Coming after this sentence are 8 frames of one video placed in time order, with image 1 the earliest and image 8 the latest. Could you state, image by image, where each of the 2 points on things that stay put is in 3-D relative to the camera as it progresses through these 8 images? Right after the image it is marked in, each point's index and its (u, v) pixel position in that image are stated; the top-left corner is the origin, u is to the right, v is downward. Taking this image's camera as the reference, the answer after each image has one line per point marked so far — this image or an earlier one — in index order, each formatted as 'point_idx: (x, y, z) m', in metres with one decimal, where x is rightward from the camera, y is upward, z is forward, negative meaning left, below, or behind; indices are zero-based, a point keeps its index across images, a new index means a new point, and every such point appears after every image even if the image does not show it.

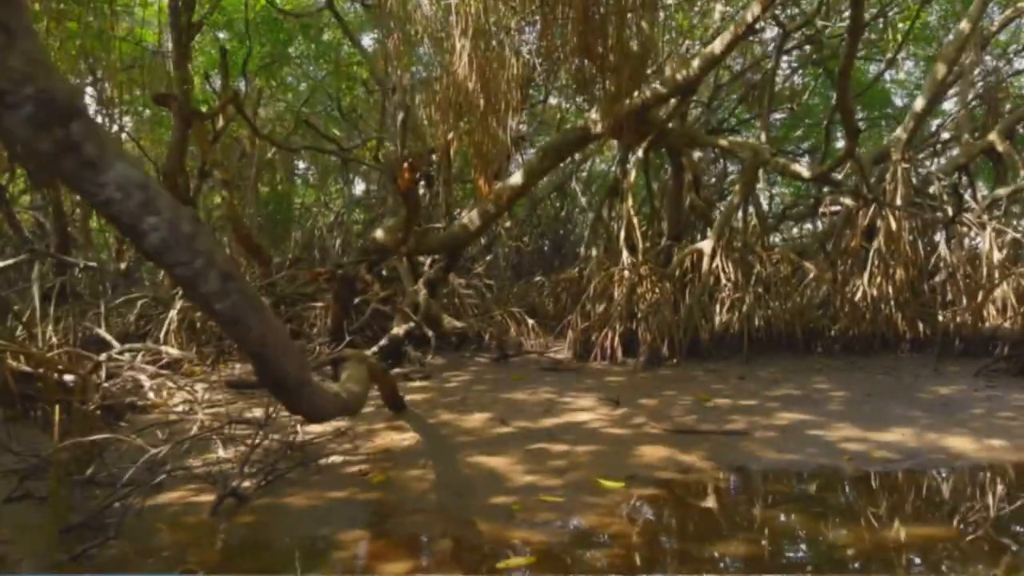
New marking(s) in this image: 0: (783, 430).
0: (+1.1, -0.6, +3.6) m
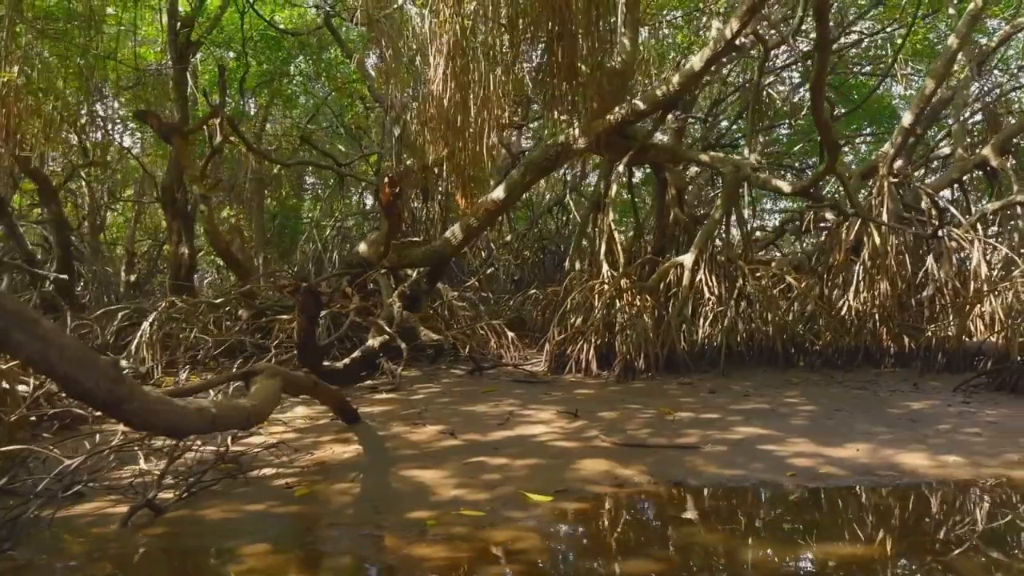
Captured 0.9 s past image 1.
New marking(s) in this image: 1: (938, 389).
0: (+0.8, -0.6, +3.5) m
1: (+2.4, -0.6, +5.2) m
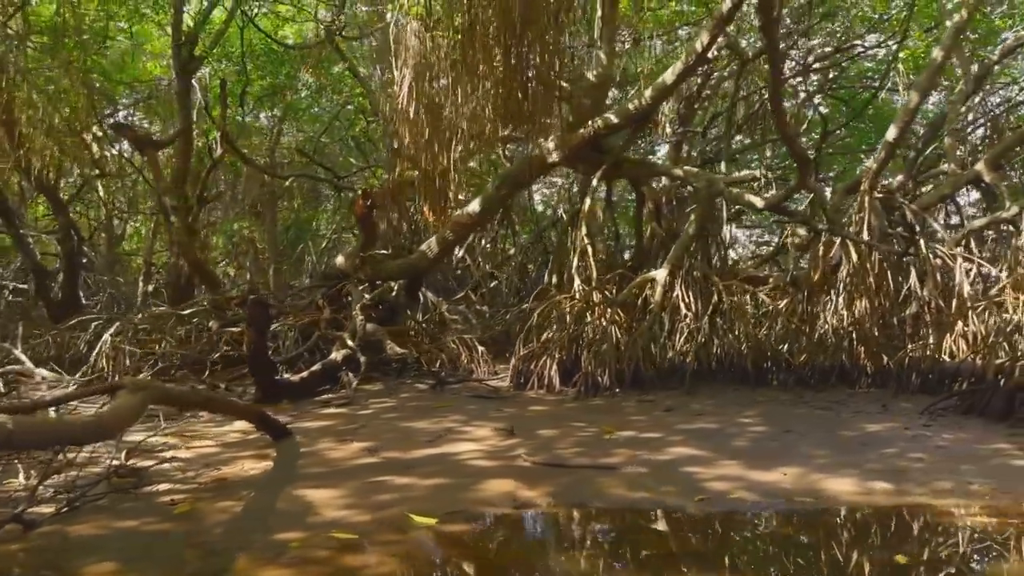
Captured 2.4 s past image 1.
0: (+0.5, -0.7, +3.4) m
1: (+2.2, -0.7, +5.0) m
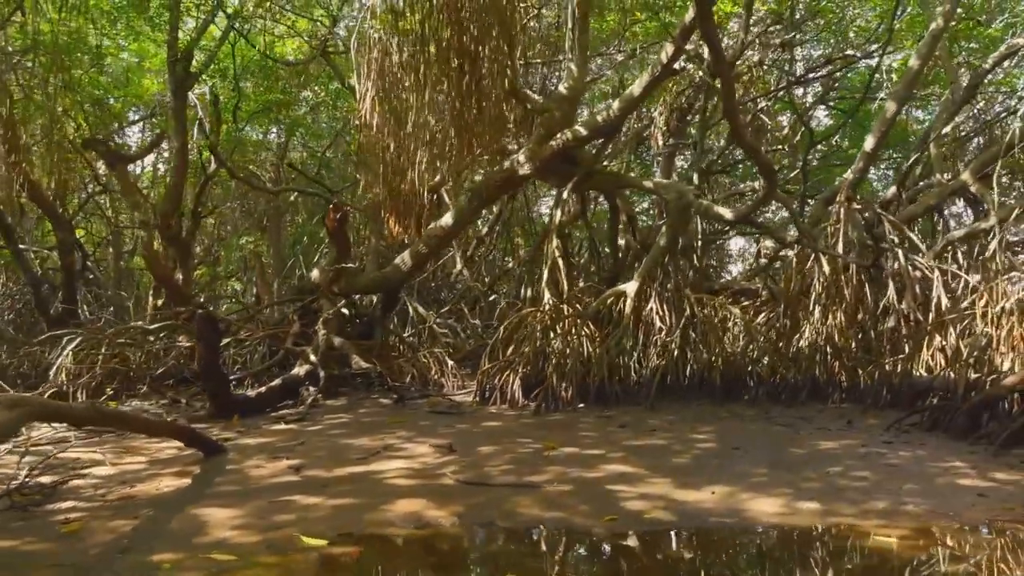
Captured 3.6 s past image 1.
0: (+0.3, -0.7, +3.3) m
1: (+1.9, -0.7, +4.9) m
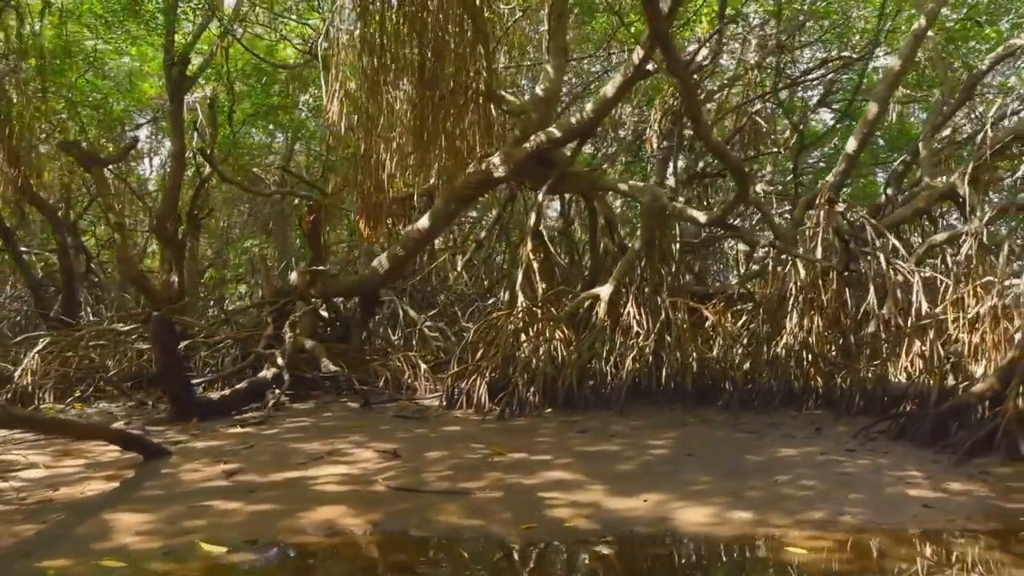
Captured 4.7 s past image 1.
0: (0.0, -0.7, +3.2) m
1: (+1.7, -0.8, +4.8) m
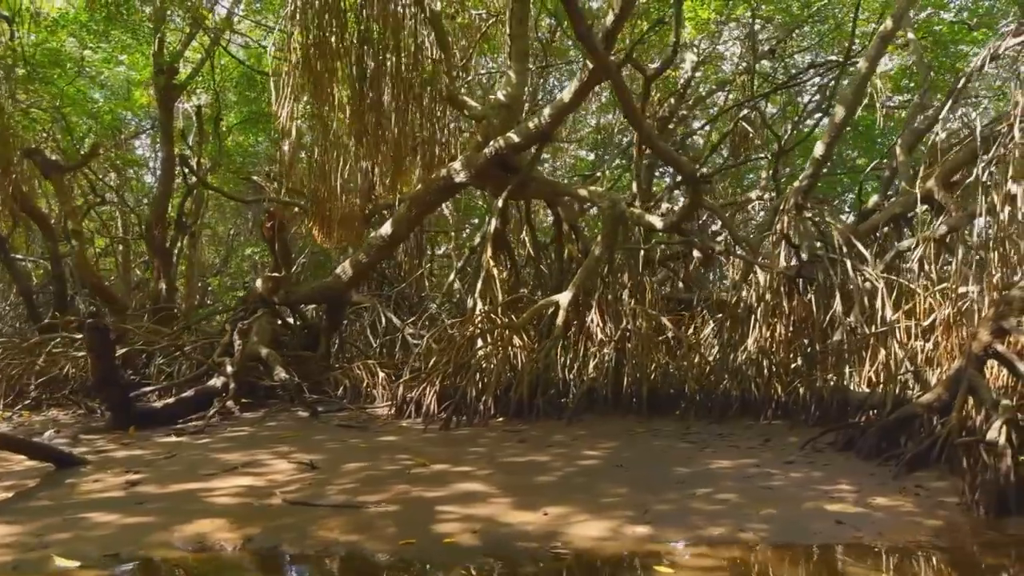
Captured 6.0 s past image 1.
0: (-0.3, -0.7, +3.1) m
1: (+1.4, -0.8, +4.7) m
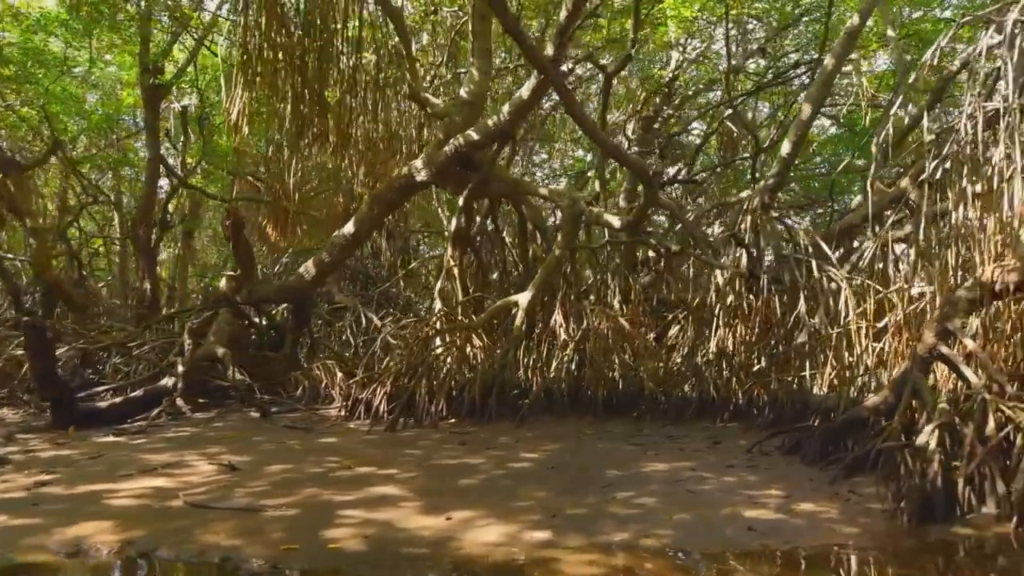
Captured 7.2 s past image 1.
0: (-0.7, -0.7, +3.1) m
1: (+1.1, -0.8, +4.6) m
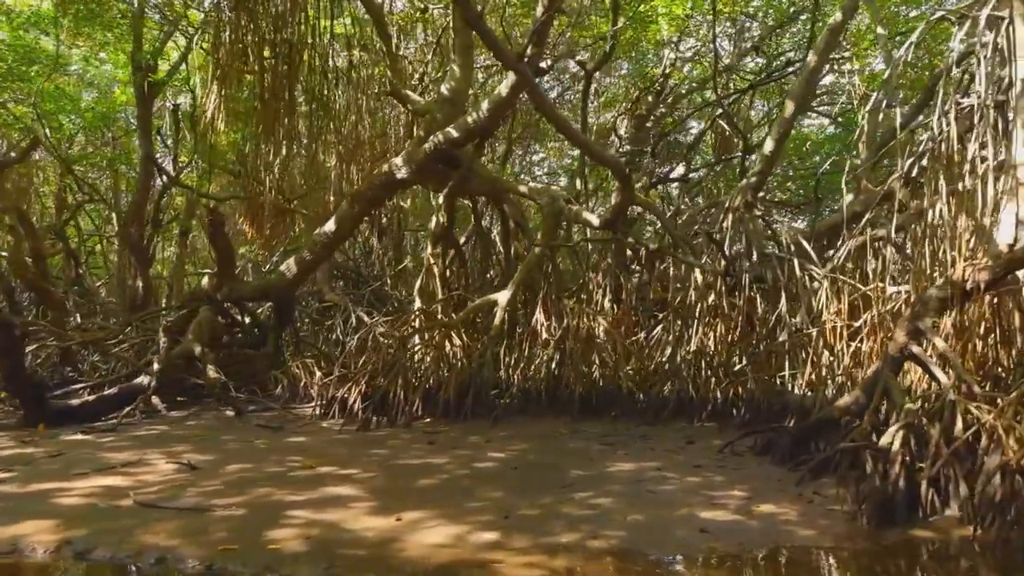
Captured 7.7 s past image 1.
0: (-0.8, -0.7, +3.0) m
1: (+1.0, -0.8, +4.5) m
